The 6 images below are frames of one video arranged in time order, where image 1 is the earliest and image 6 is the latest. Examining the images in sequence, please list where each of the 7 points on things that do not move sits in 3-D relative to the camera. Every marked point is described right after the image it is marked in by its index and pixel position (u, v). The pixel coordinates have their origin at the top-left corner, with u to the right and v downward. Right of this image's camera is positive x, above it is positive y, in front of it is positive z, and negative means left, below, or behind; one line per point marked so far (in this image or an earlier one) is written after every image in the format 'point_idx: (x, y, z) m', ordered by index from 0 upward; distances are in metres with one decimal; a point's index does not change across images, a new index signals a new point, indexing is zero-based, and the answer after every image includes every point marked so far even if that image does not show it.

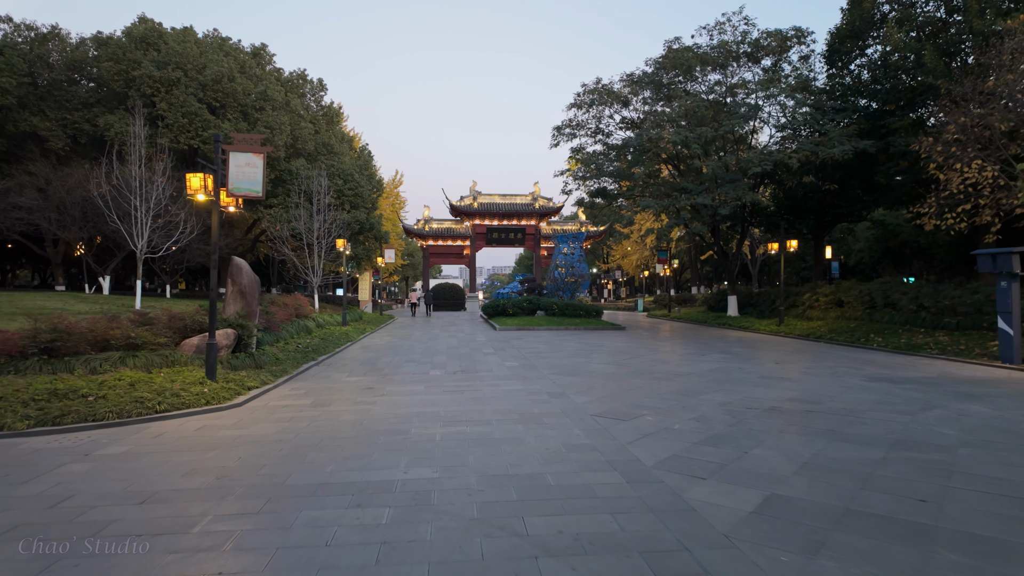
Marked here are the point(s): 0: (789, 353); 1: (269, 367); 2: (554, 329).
0: (+6.2, -1.4, +13.0) m
1: (-4.0, -1.3, +9.7) m
2: (+1.4, -1.4, +19.7) m
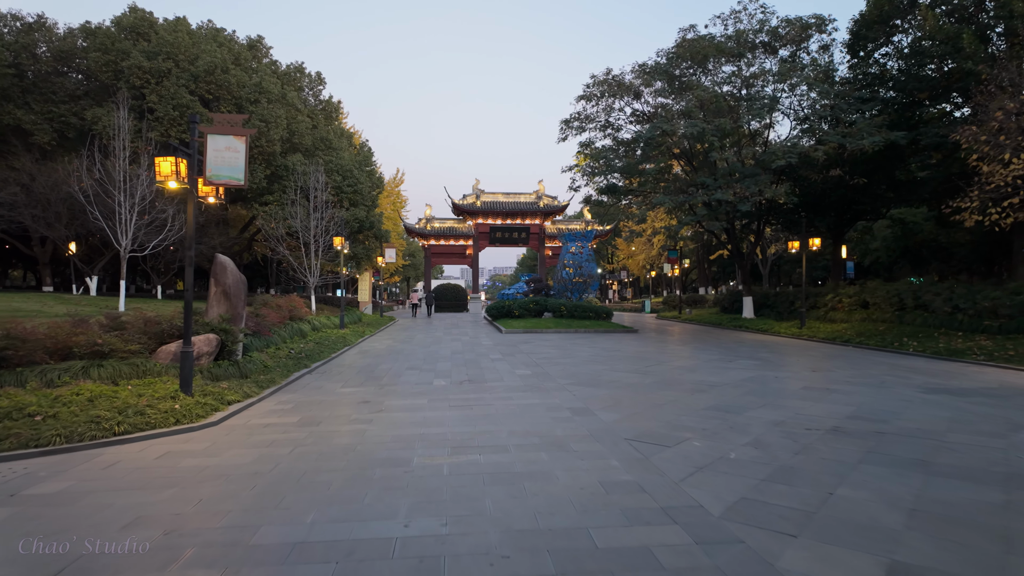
0: (+6.4, -1.5, +12.1) m
1: (-3.8, -1.4, +8.7) m
2: (+1.6, -1.4, +18.7) m
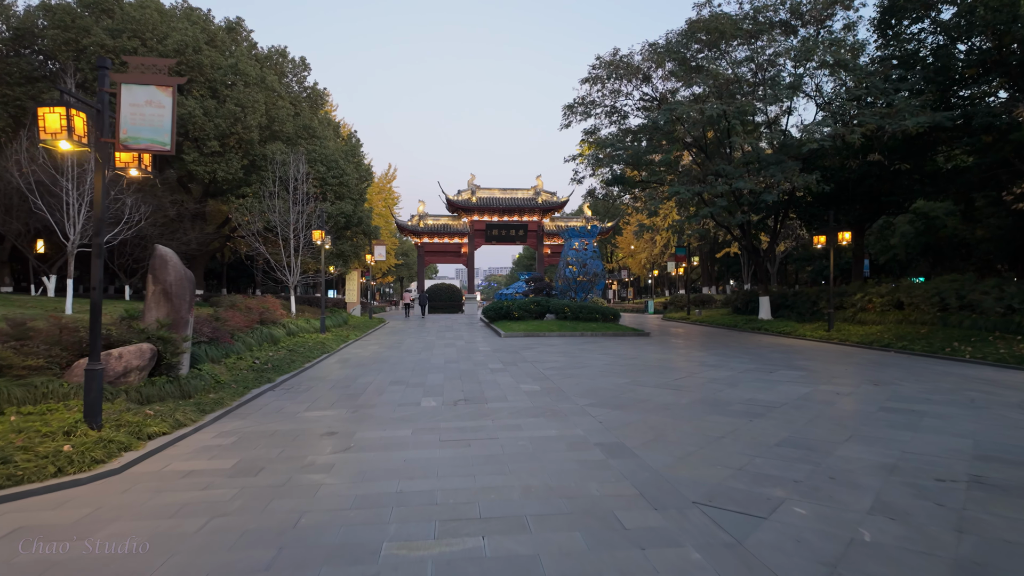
0: (+6.5, -1.4, +10.5) m
1: (-3.8, -1.3, +7.0) m
2: (+1.6, -1.4, +17.1) m
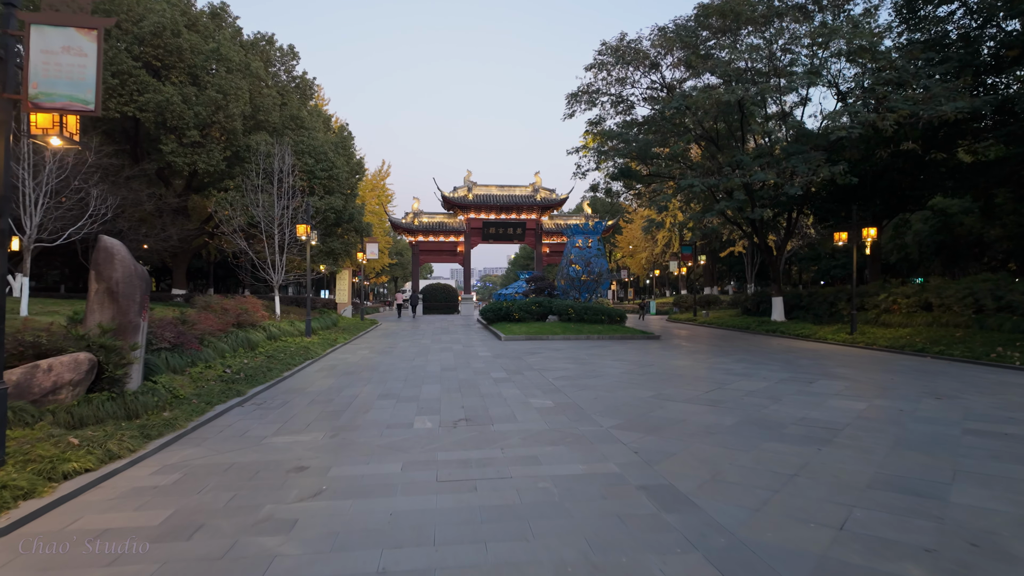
0: (+6.5, -1.4, +9.4) m
1: (-3.7, -1.3, +5.8) m
2: (+1.6, -1.3, +15.9) m
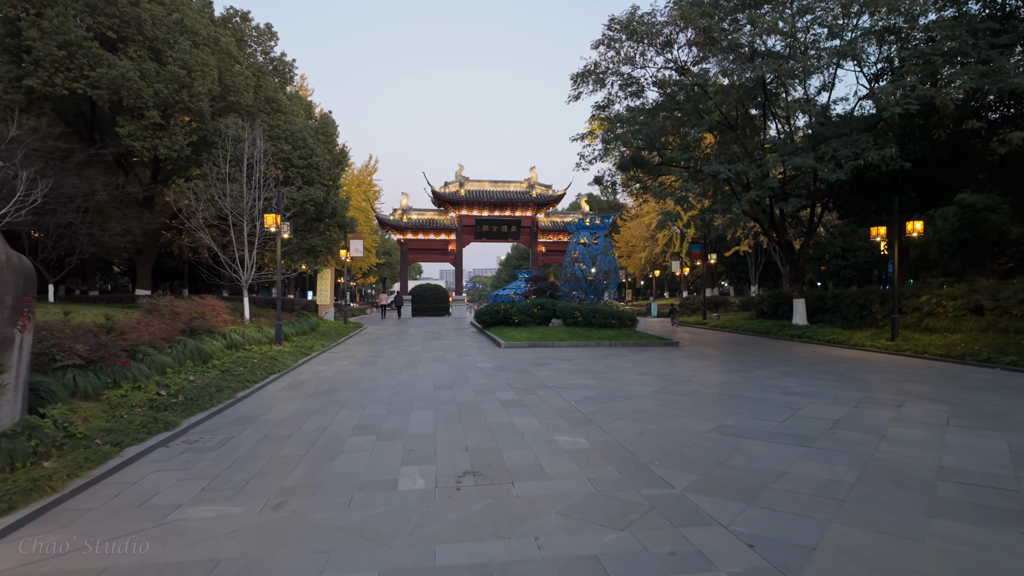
0: (+6.7, -1.4, +7.7) m
1: (-3.5, -1.3, +4.0) m
2: (+1.6, -1.4, +14.2) m
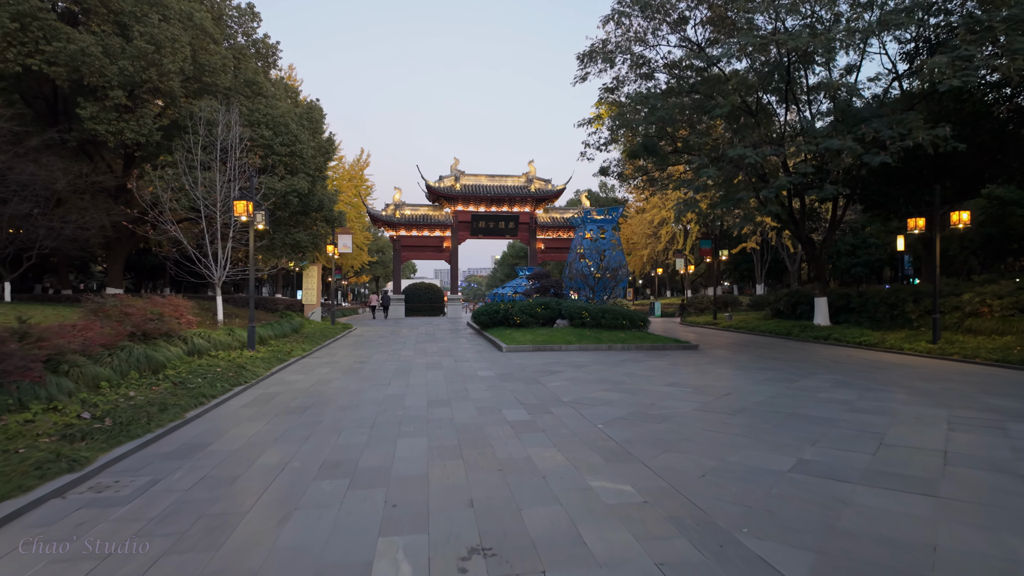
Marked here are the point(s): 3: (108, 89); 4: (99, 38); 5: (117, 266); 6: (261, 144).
0: (+6.8, -1.4, +6.4) m
1: (-3.3, -1.3, +2.6) m
2: (+1.7, -1.3, +12.8) m
3: (-9.9, +4.8, +14.2) m
4: (-10.0, +6.0, +14.0) m
5: (-13.1, +0.7, +19.3) m
6: (-7.3, +4.1, +17.1) m
